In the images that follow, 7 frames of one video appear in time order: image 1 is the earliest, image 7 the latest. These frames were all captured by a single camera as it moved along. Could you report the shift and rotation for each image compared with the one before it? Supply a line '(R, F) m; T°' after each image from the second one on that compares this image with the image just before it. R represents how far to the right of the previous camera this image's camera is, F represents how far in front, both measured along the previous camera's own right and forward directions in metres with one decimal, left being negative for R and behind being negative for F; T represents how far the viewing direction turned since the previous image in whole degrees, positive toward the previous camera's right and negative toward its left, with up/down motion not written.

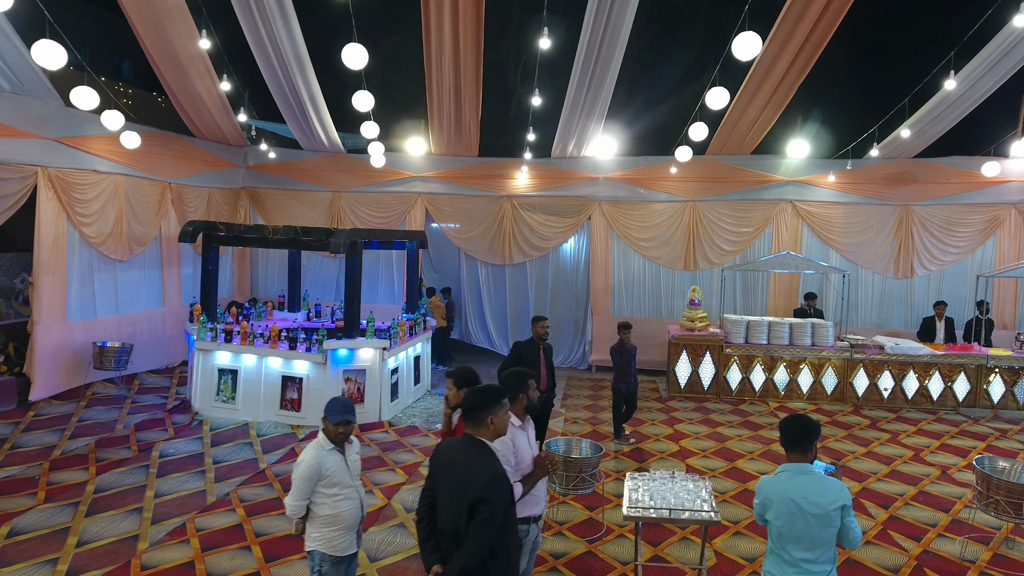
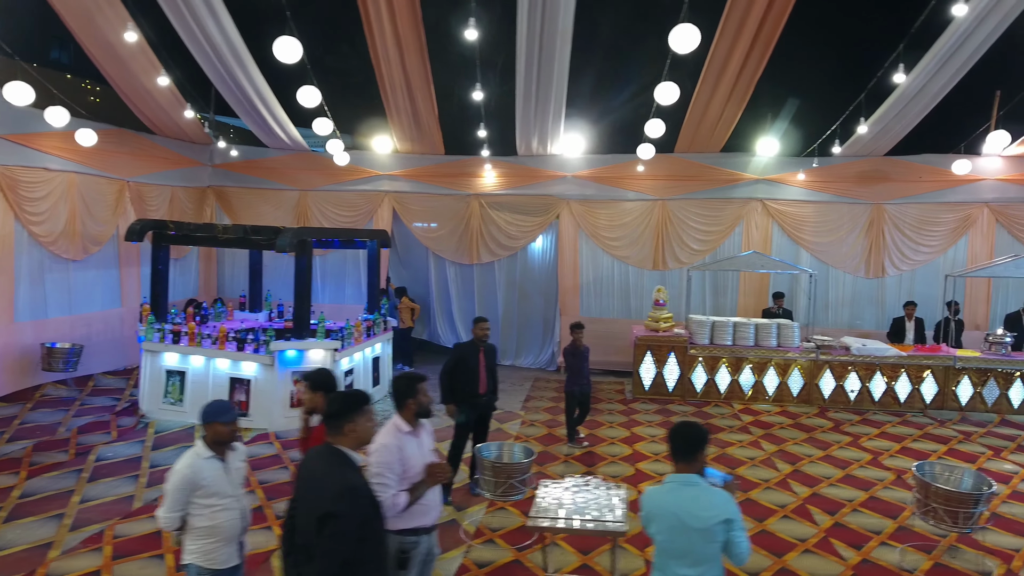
(+0.4, +0.1) m; 0°
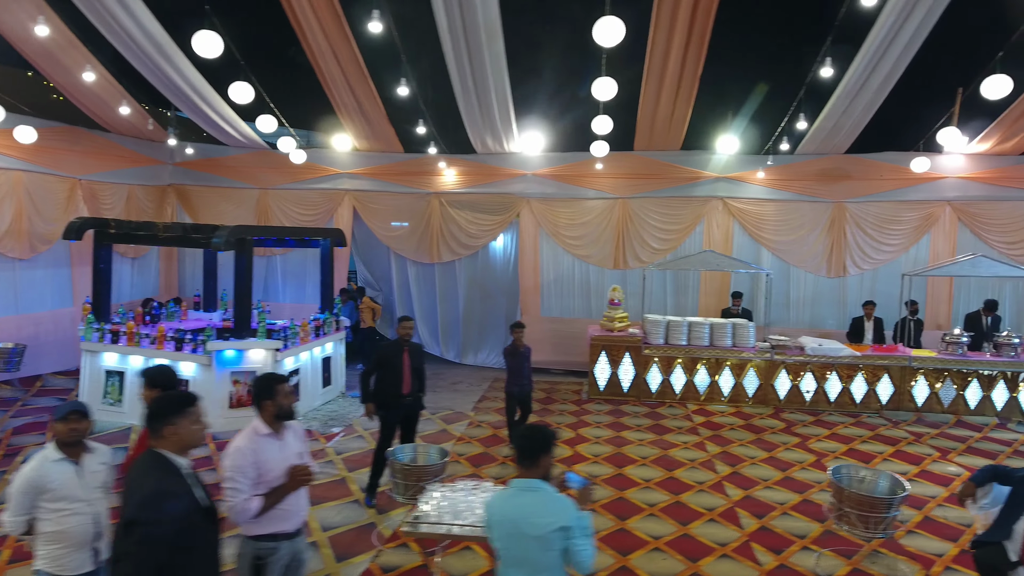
(+0.5, +0.1) m; 0°
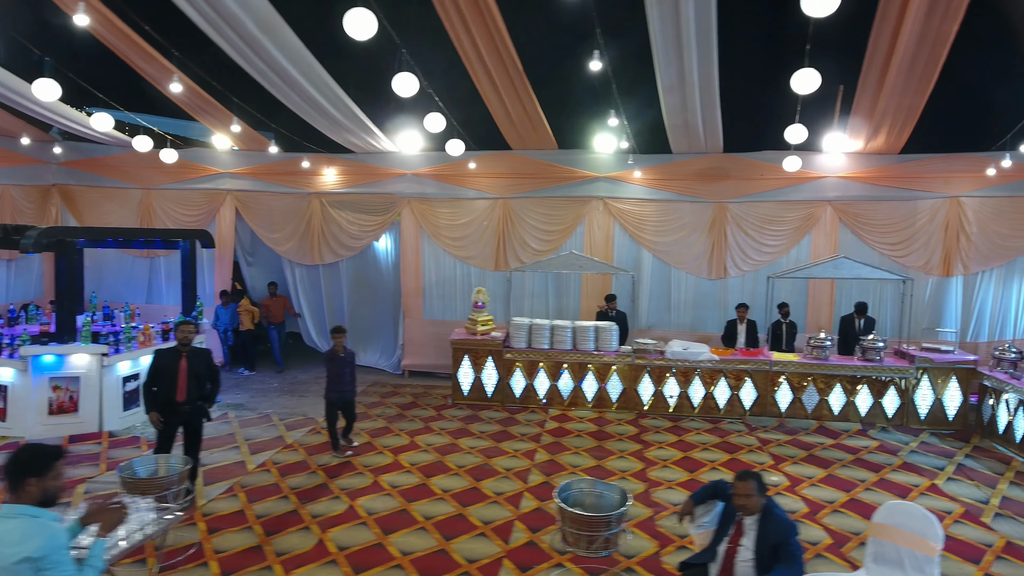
(+1.4, +0.2) m; 0°
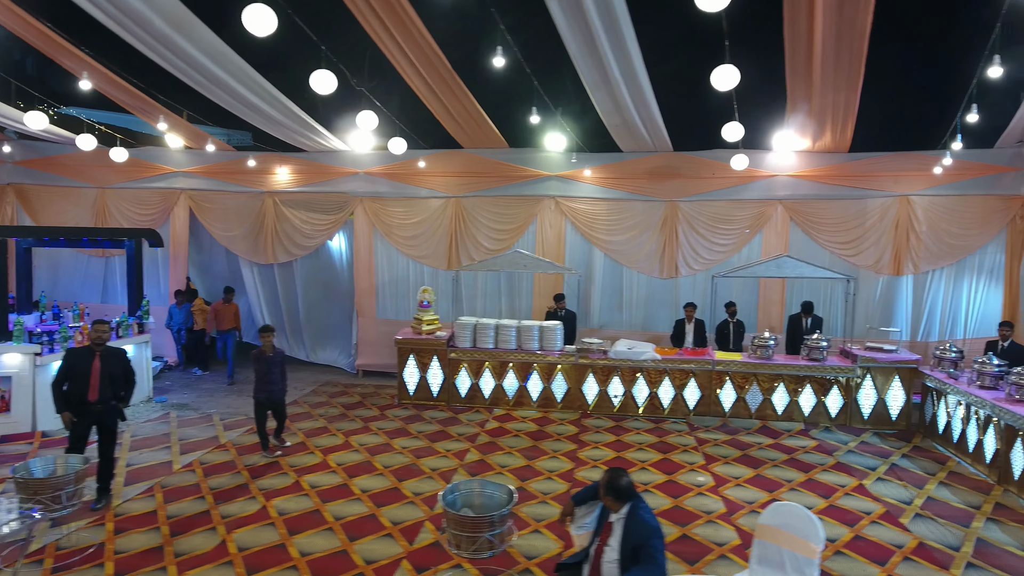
(+0.5, 0.0) m; 0°
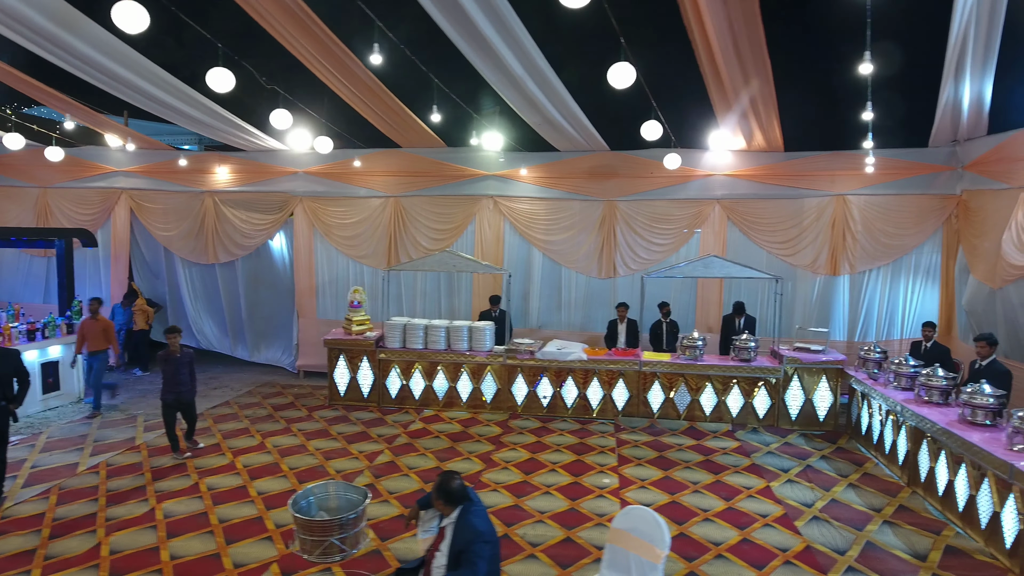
(+0.7, +0.1) m; 0°
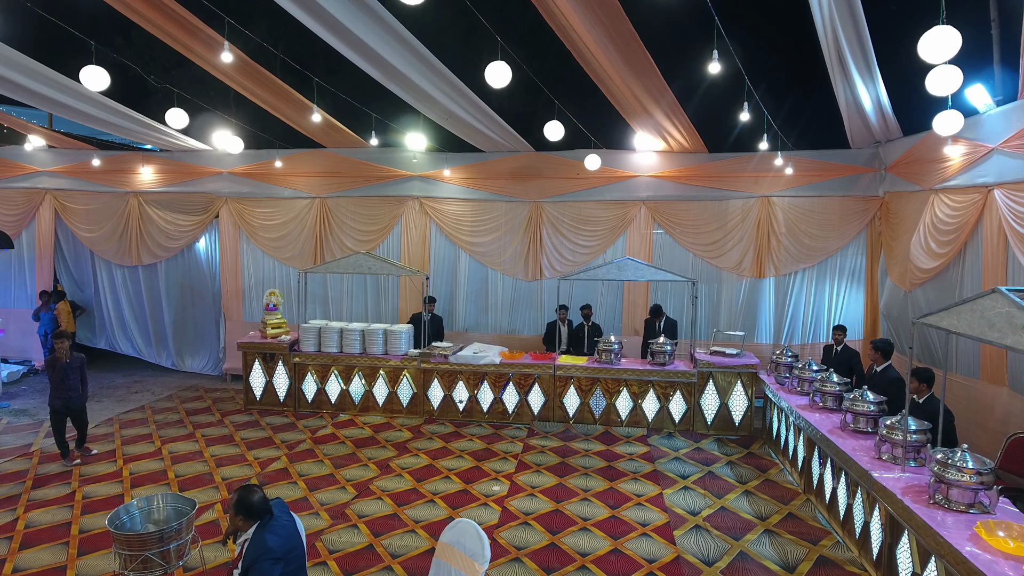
(+0.7, +0.1) m; 0°
